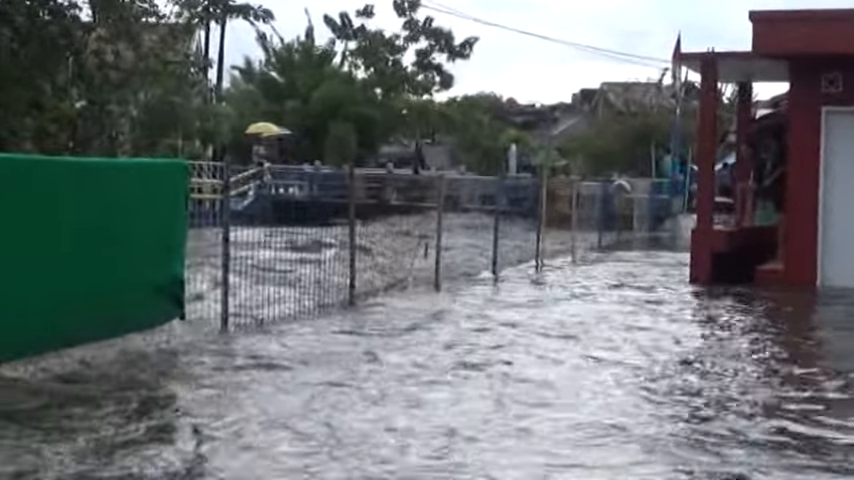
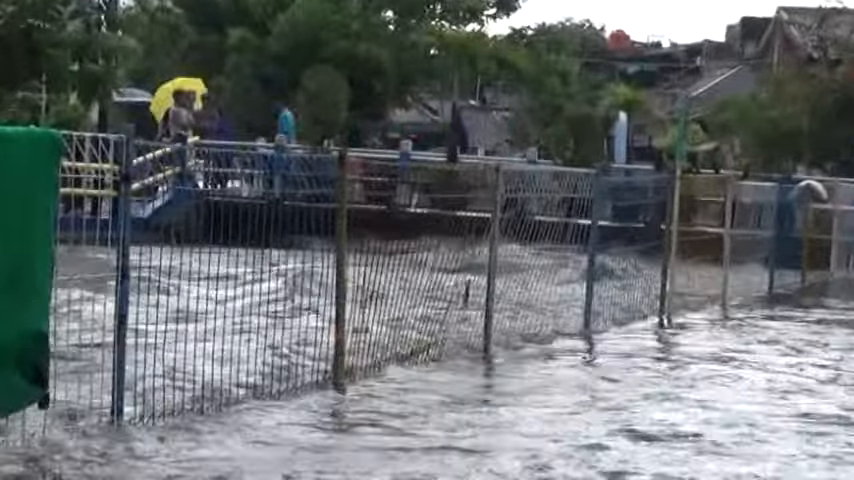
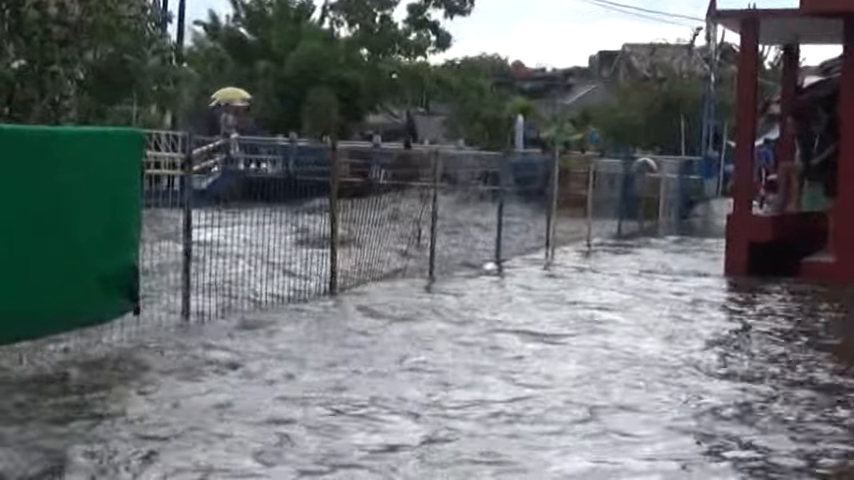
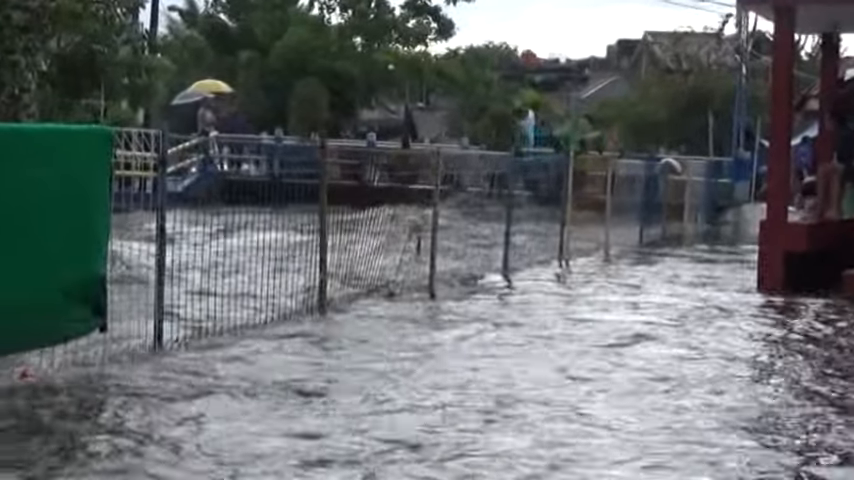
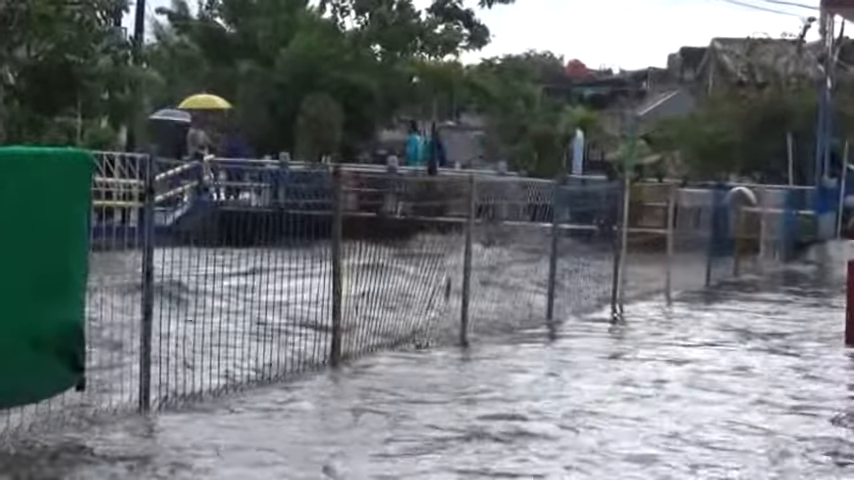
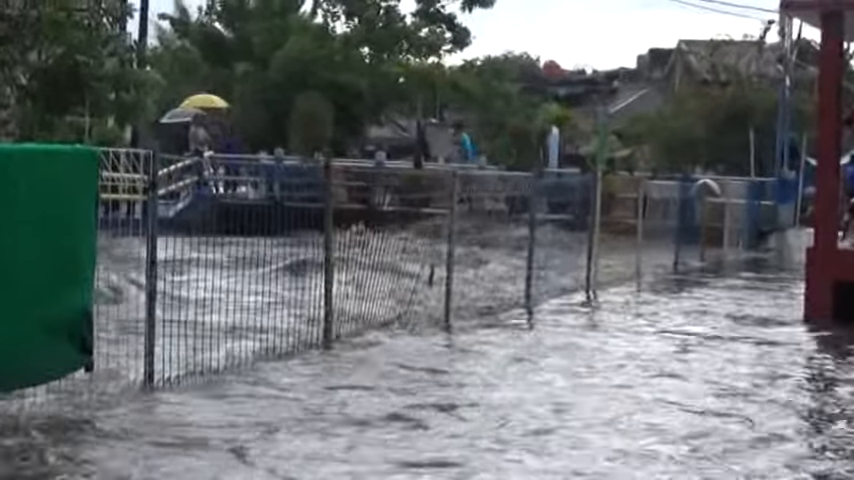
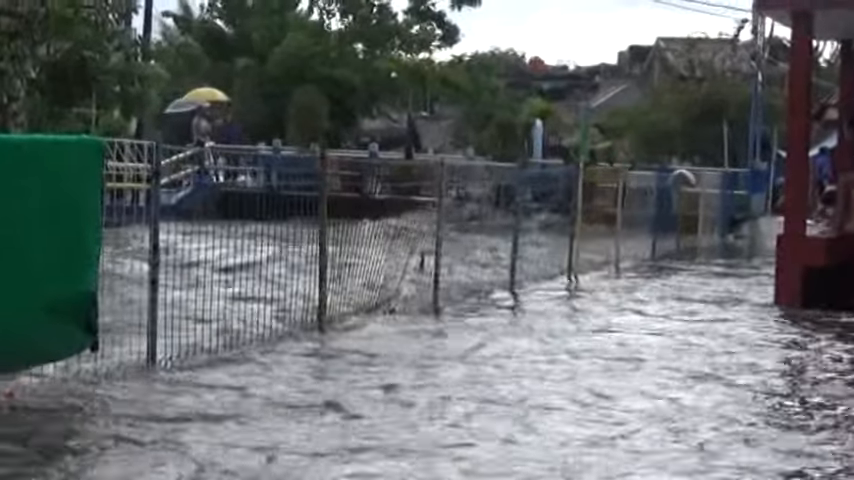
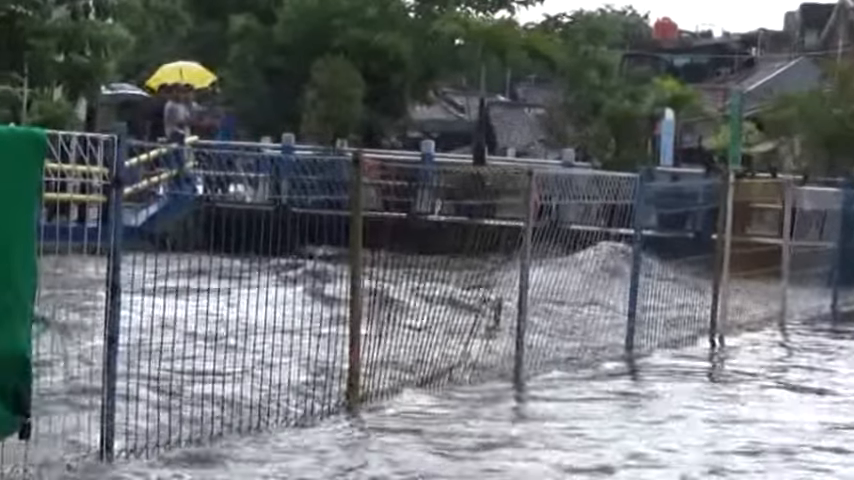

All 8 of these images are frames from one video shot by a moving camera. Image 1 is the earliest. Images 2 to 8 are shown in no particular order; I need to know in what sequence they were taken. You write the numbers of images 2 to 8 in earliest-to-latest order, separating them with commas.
3, 4, 7, 6, 5, 2, 8
